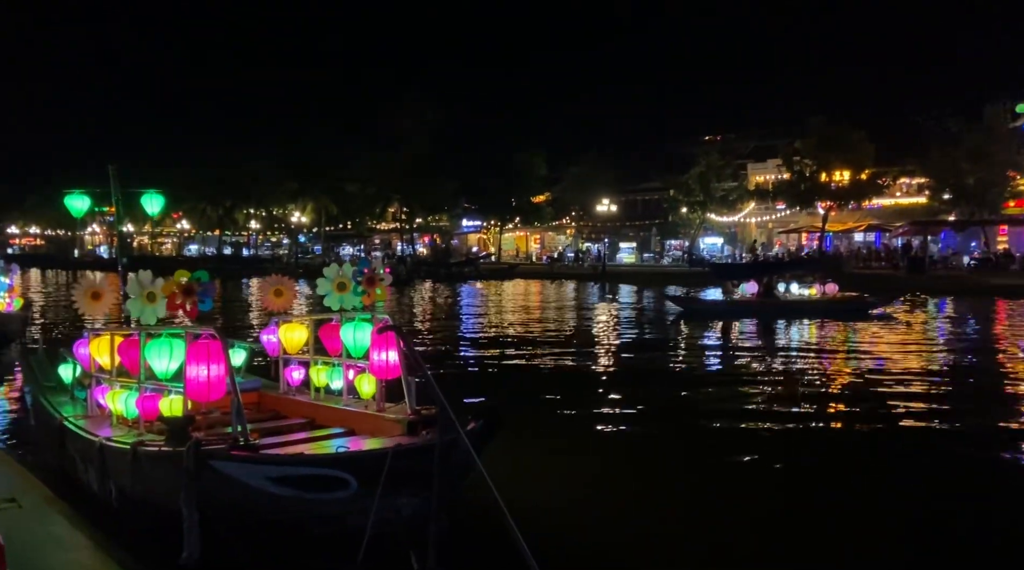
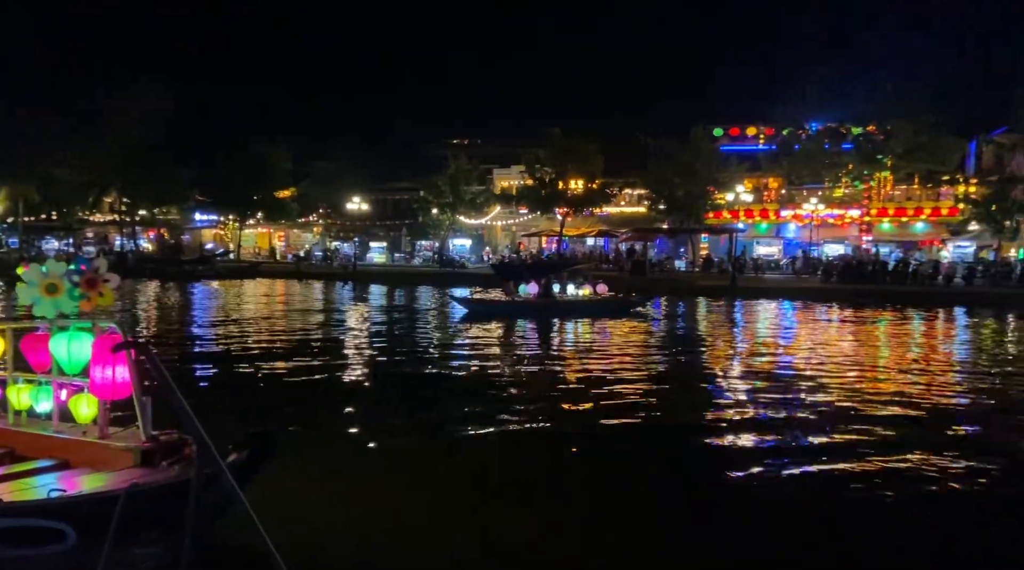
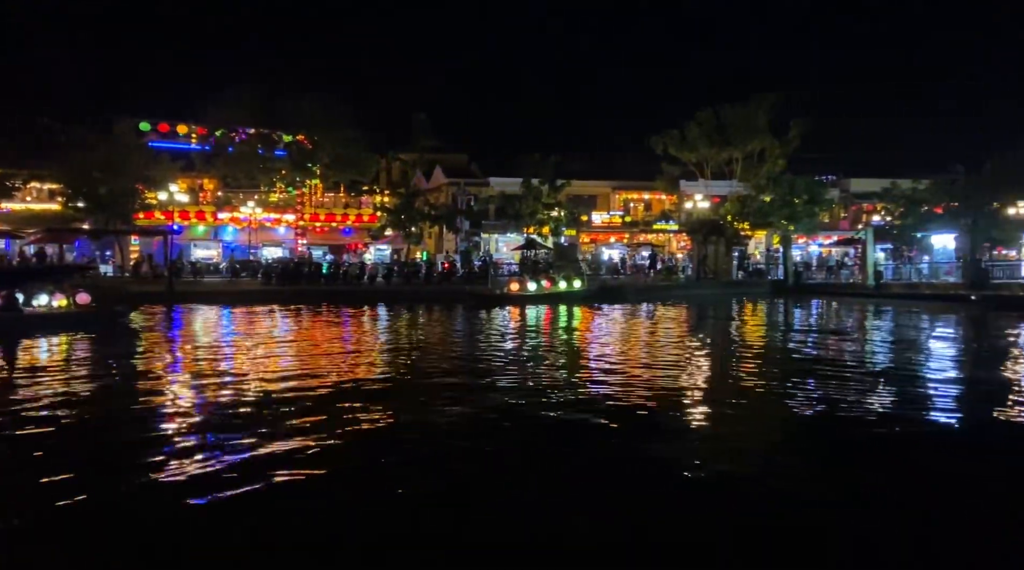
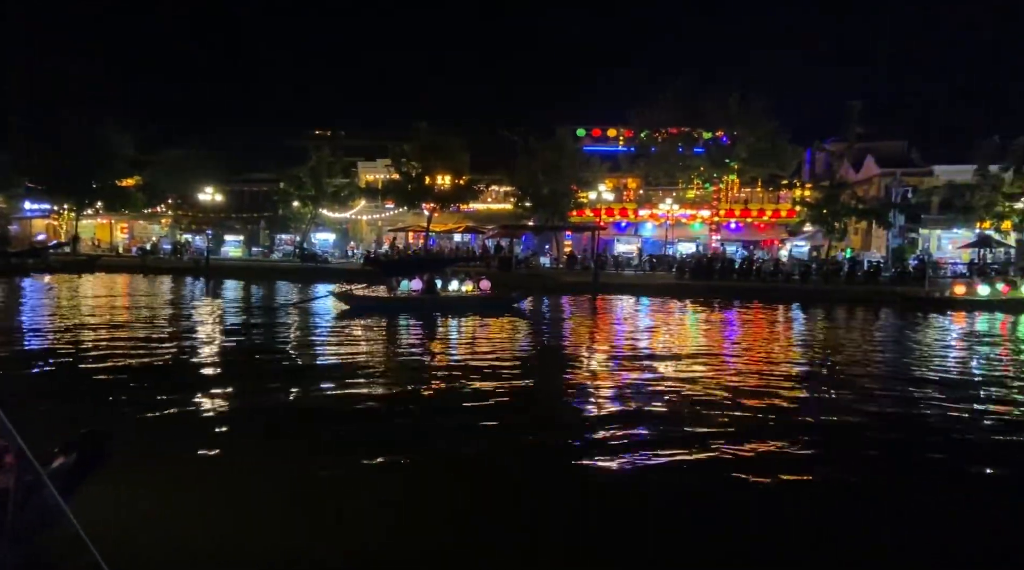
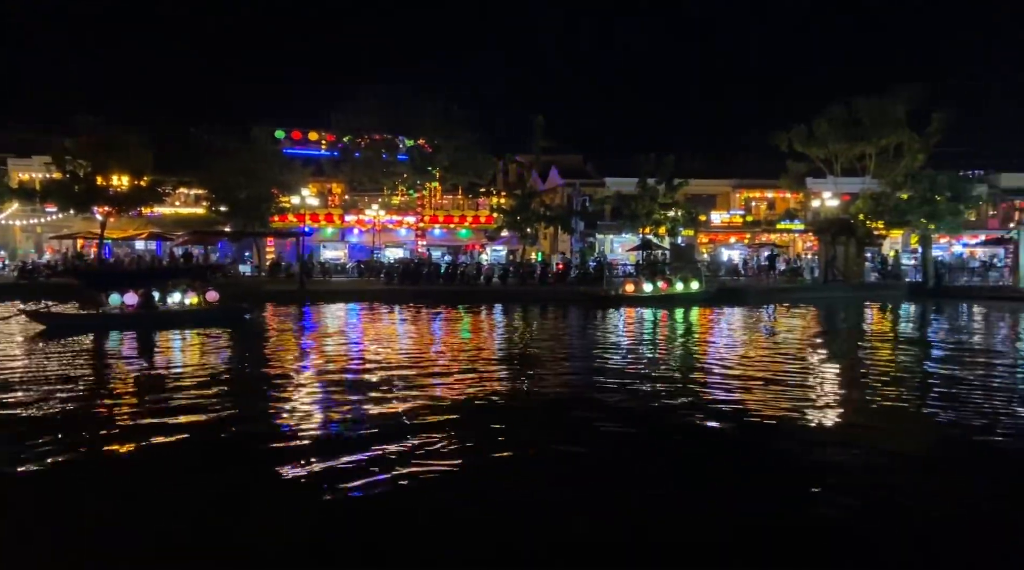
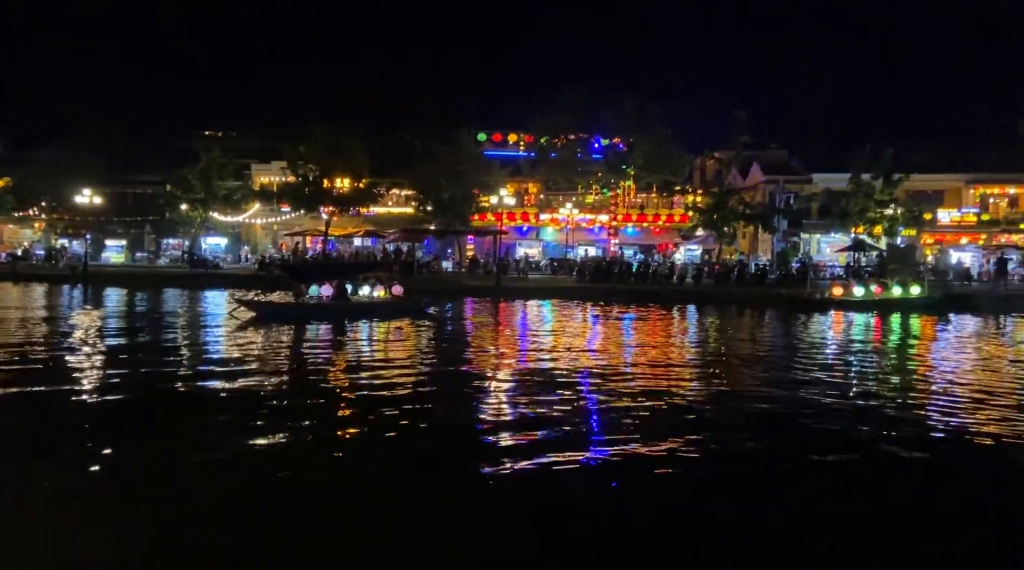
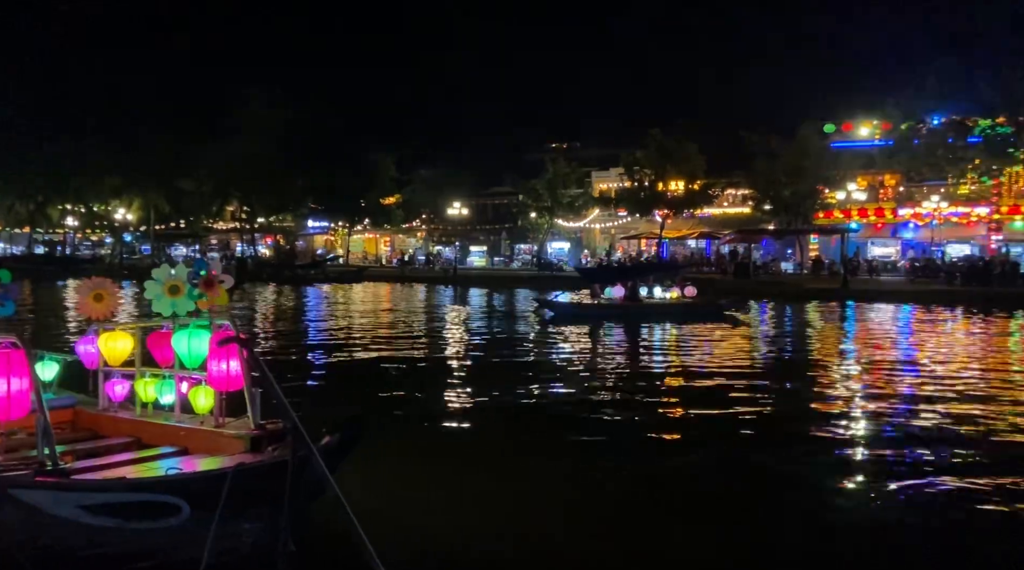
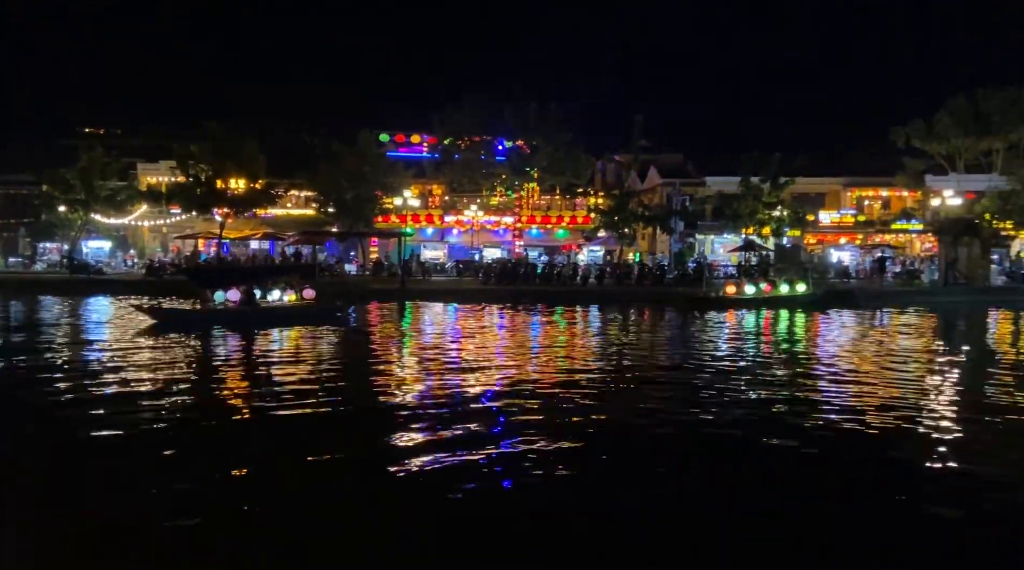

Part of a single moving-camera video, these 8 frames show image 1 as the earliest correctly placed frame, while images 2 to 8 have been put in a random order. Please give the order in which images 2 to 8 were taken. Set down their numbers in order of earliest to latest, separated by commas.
7, 2, 4, 6, 8, 5, 3
